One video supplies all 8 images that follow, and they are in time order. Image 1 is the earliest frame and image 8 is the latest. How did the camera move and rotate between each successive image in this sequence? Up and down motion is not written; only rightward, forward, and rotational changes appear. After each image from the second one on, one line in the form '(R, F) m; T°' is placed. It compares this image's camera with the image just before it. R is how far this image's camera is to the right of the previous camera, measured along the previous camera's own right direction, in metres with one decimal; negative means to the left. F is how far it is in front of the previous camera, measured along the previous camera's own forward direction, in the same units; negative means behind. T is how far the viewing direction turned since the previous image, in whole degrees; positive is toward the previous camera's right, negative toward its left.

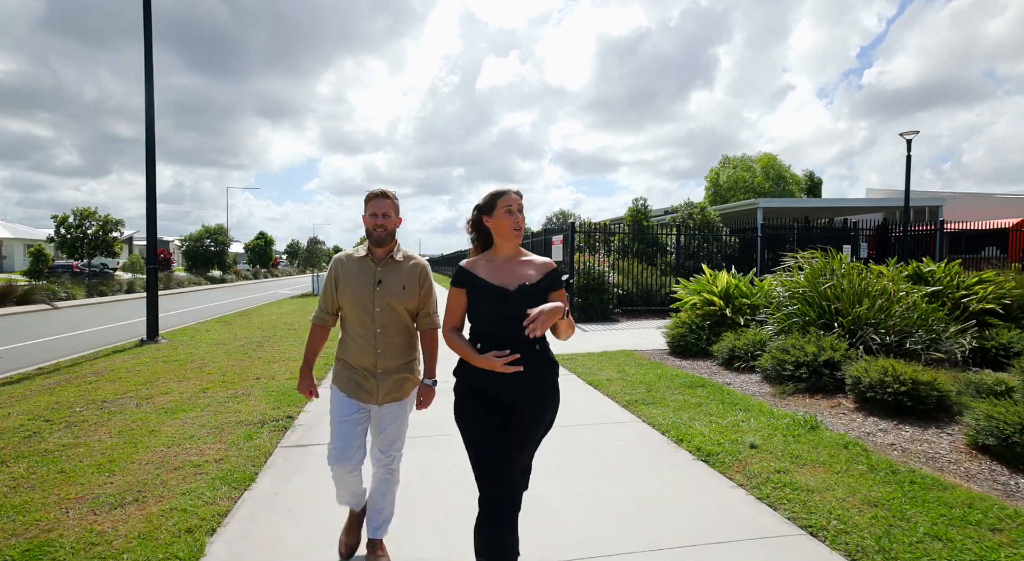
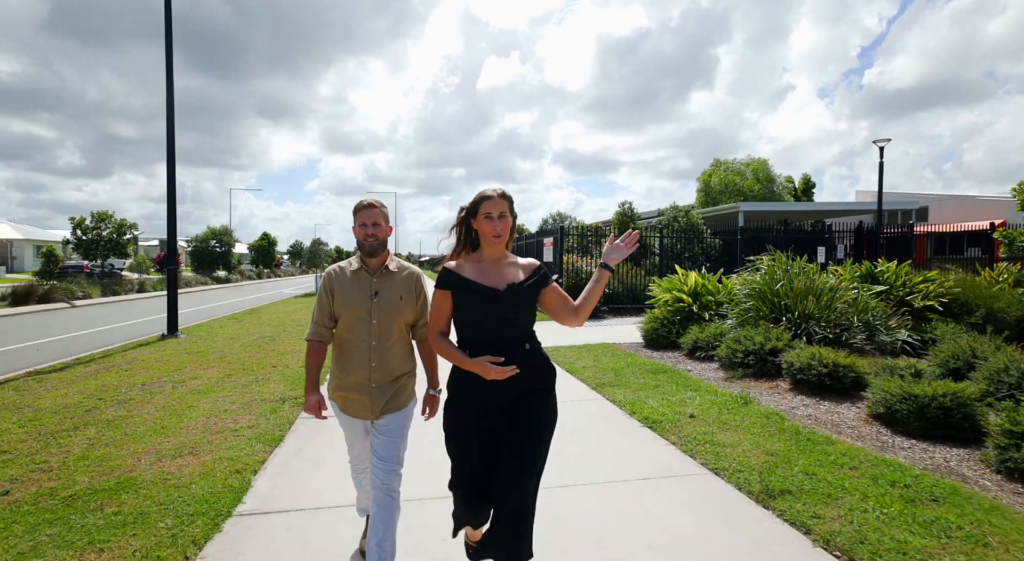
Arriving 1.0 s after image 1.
(+0.2, -0.8) m; 0°
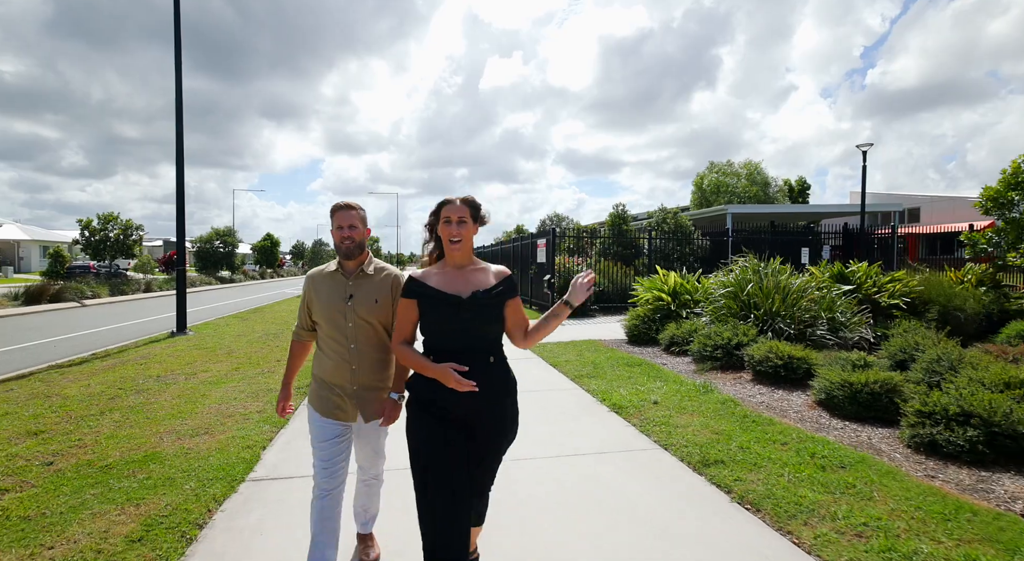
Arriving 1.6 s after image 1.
(+0.2, -0.5) m; 0°
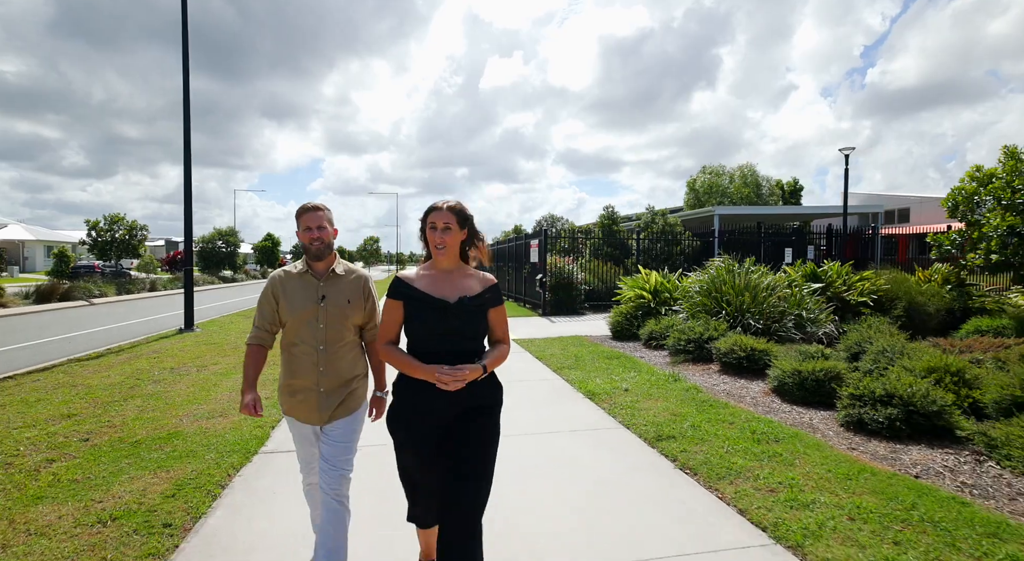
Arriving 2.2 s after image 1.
(+0.2, -0.5) m; 0°
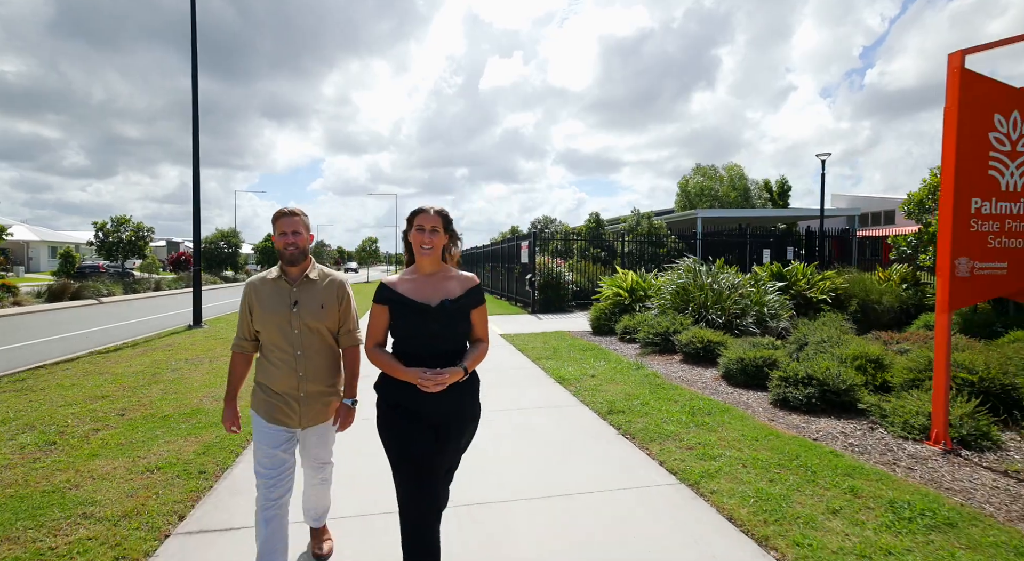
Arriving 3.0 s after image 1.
(+0.2, -0.7) m; 0°
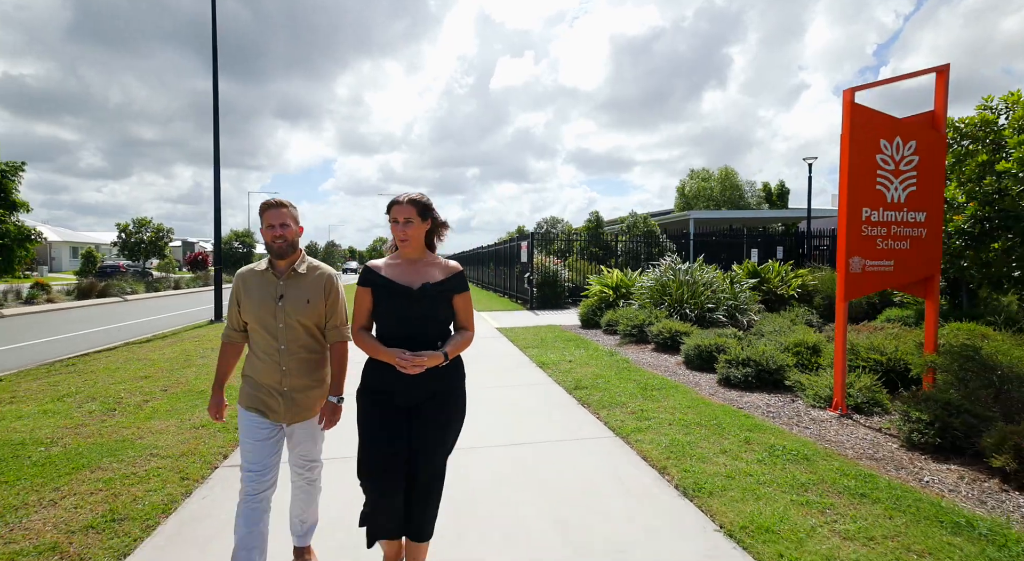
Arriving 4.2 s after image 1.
(+0.3, -0.9) m; -1°
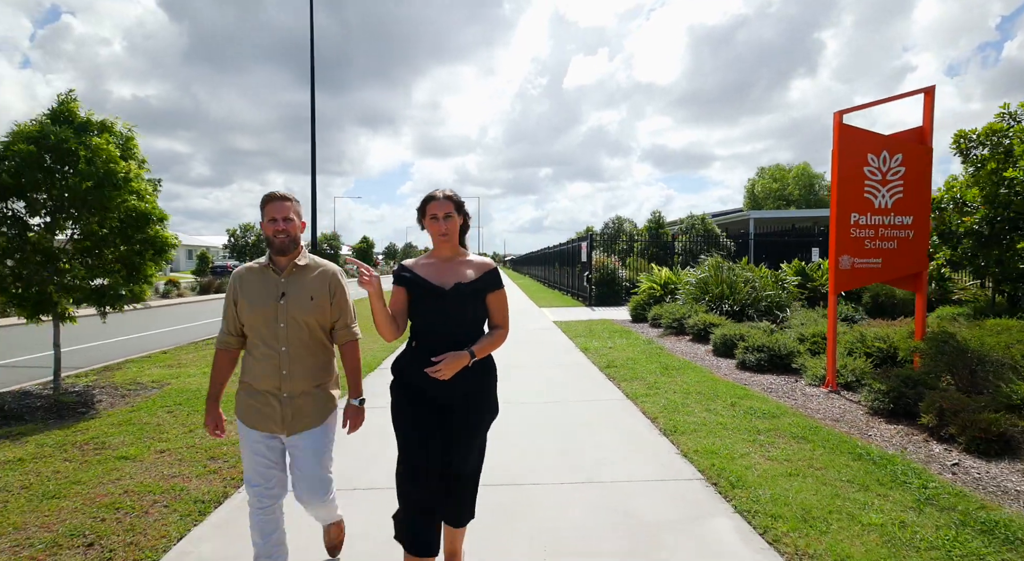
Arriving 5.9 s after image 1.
(+0.4, -1.2) m; -8°
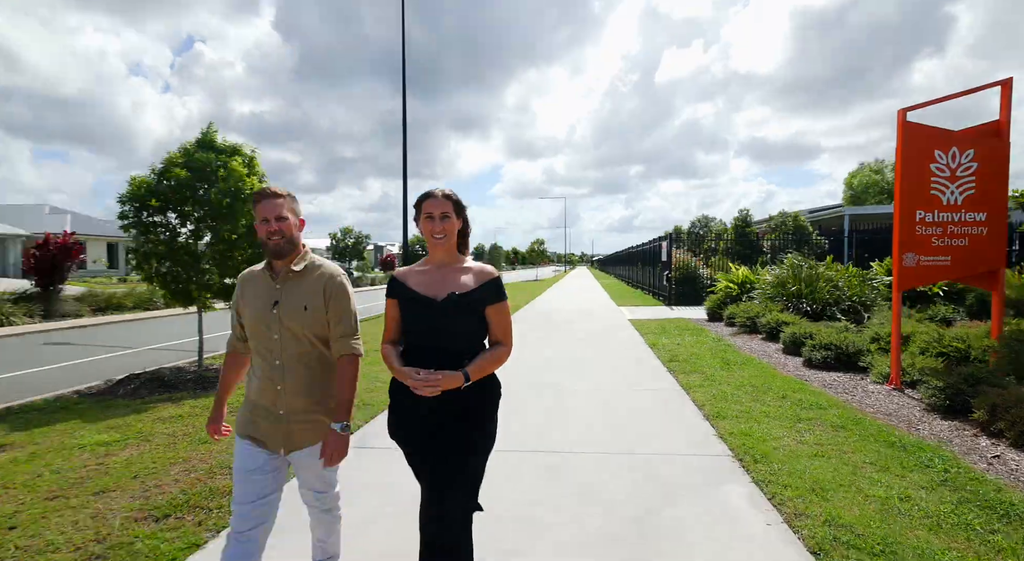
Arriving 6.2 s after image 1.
(+0.3, -0.6) m; -9°
